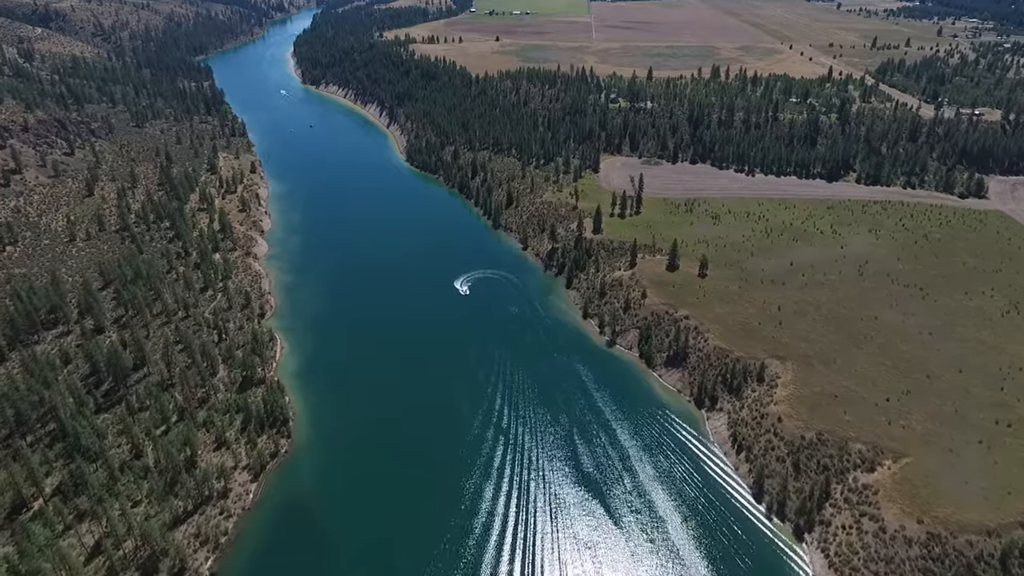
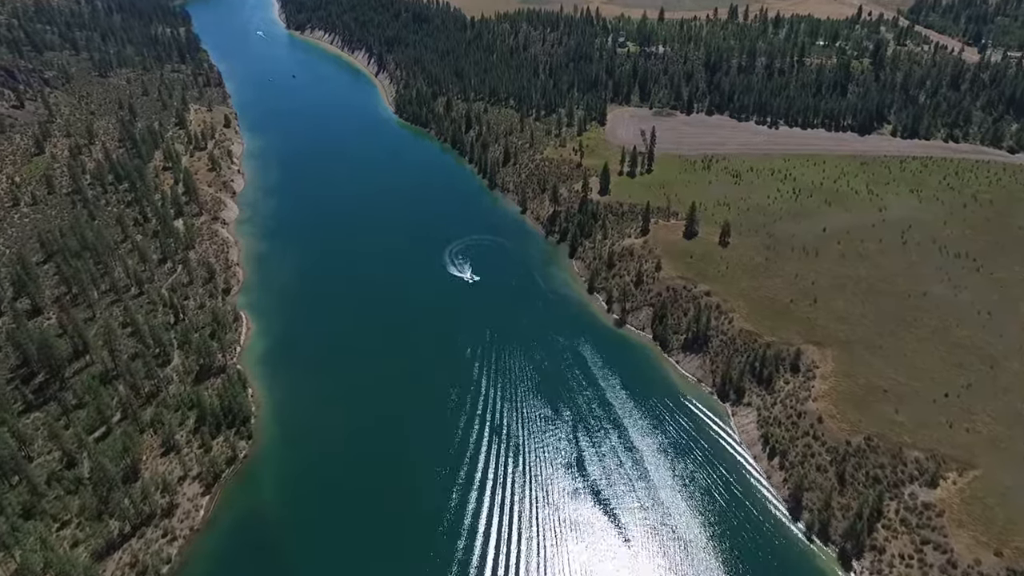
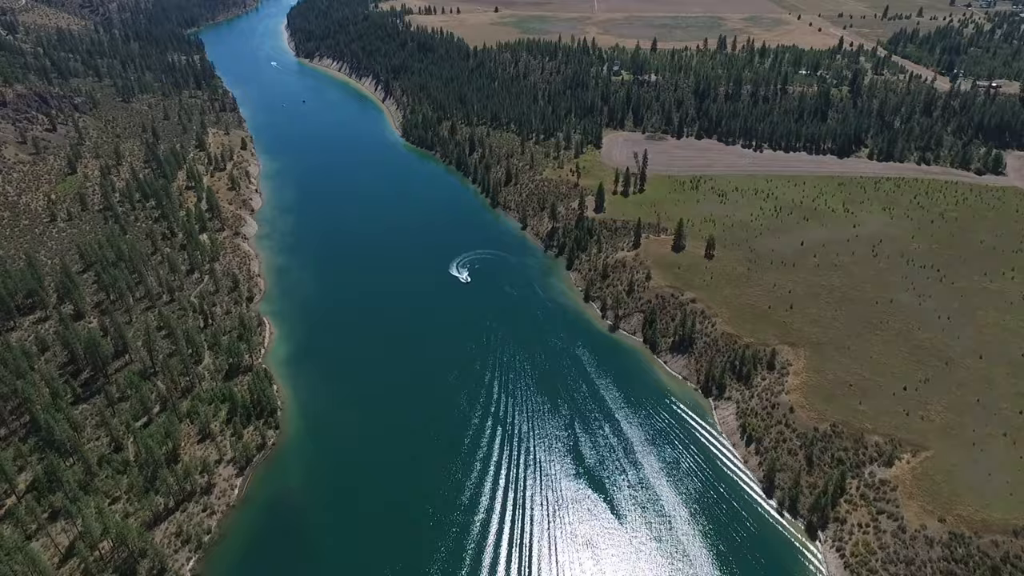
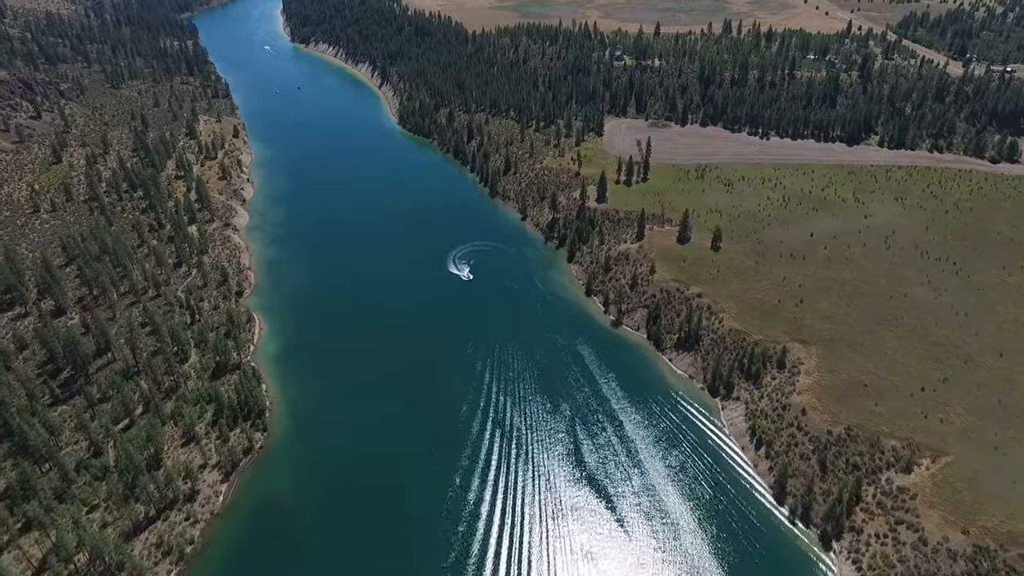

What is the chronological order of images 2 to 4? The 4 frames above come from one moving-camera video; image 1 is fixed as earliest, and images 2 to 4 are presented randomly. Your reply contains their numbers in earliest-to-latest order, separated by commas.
3, 4, 2
